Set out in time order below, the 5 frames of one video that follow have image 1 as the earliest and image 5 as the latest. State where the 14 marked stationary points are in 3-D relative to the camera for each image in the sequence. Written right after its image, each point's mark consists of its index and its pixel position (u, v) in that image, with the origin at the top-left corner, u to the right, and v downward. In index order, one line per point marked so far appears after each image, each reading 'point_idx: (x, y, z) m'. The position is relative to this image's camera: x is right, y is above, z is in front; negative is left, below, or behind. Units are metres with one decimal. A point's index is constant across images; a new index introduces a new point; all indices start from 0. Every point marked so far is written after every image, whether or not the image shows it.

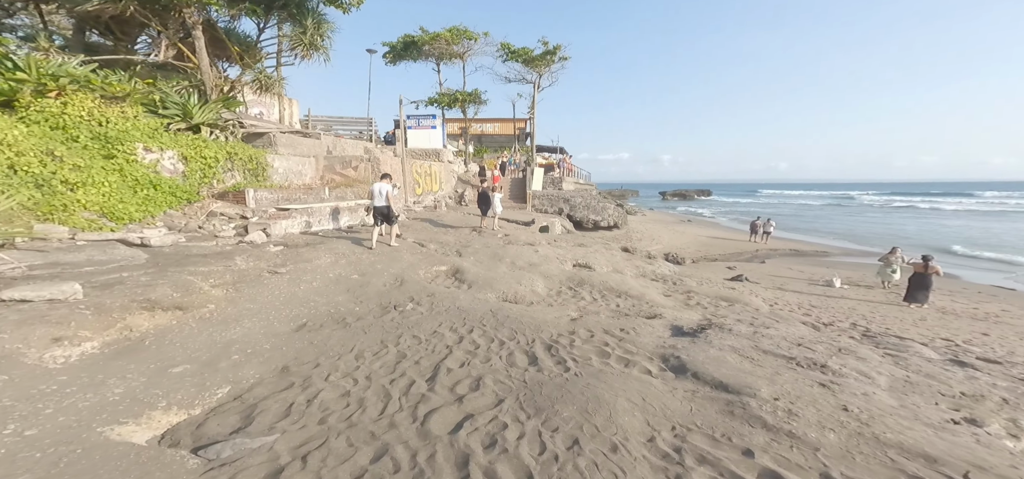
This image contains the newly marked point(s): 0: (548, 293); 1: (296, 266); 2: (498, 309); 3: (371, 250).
0: (+0.8, -1.1, +8.1) m
1: (-4.0, -0.5, +7.1) m
2: (-0.2, -1.1, +5.9) m
3: (-3.3, -0.2, +8.9) m
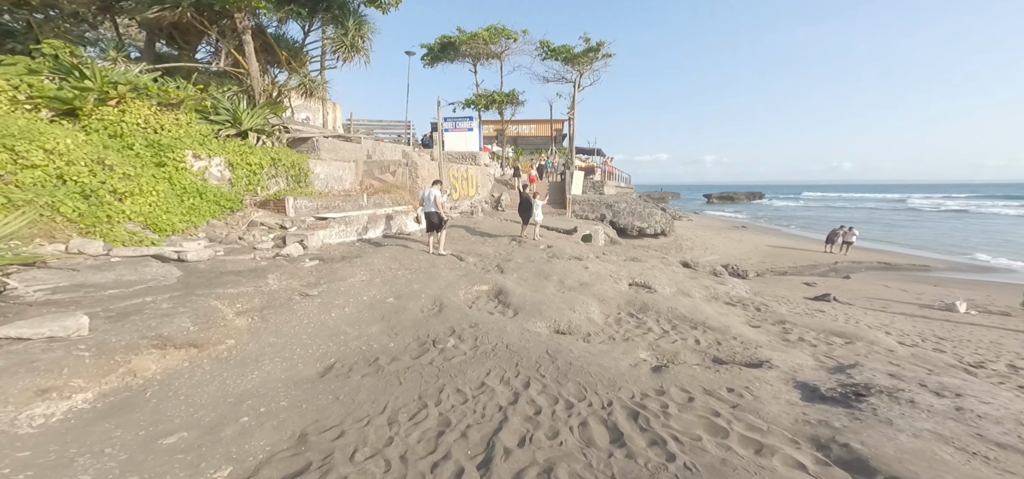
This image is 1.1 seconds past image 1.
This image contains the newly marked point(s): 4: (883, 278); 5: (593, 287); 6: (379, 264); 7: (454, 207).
0: (+1.8, -1.5, +7.1) m
1: (-3.1, -0.7, +6.5) m
2: (+0.6, -1.4, +5.0) m
3: (-2.2, -0.5, +8.2) m
4: (+16.9, -1.9, +18.0) m
5: (+1.8, -1.0, +8.3) m
6: (-2.7, -0.5, +7.9) m
7: (-2.5, +1.4, +17.4) m
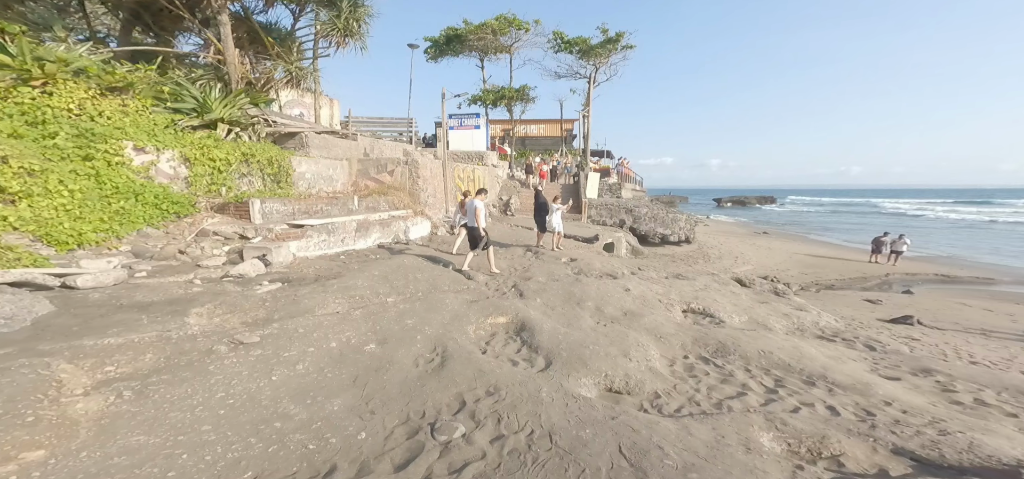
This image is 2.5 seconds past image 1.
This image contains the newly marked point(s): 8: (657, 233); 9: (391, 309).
0: (+2.2, -1.7, +5.1) m
1: (-2.7, -1.0, +4.6) m
2: (+0.9, -1.6, +3.0) m
3: (-1.8, -0.7, +6.3) m
4: (+17.5, -2.3, +15.8) m
5: (+2.2, -1.2, +6.3) m
6: (-2.3, -0.7, +5.9) m
7: (-2.0, +1.1, +15.5) m
8: (+7.5, +0.3, +19.6) m
9: (-1.7, -0.9, +5.3) m
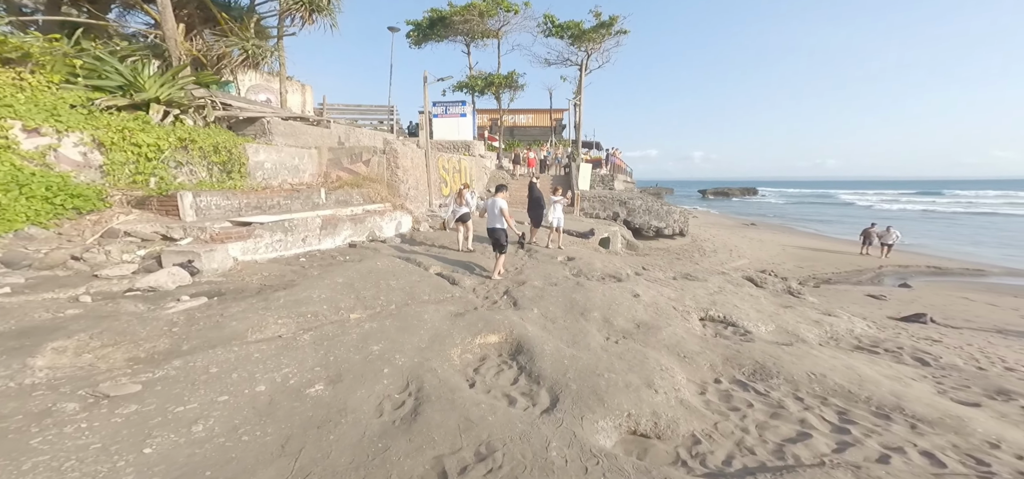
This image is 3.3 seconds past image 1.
0: (+2.1, -1.7, +4.1) m
1: (-2.7, -1.0, +3.4) m
2: (+1.0, -1.6, +1.9) m
3: (-1.9, -0.7, +5.1) m
4: (+17.0, -1.9, +15.4) m
5: (+2.1, -1.2, +5.3) m
6: (-2.4, -0.7, +4.8) m
7: (-2.5, +1.3, +14.3) m
8: (+6.9, +0.7, +18.8) m
9: (-1.7, -1.0, +4.2) m
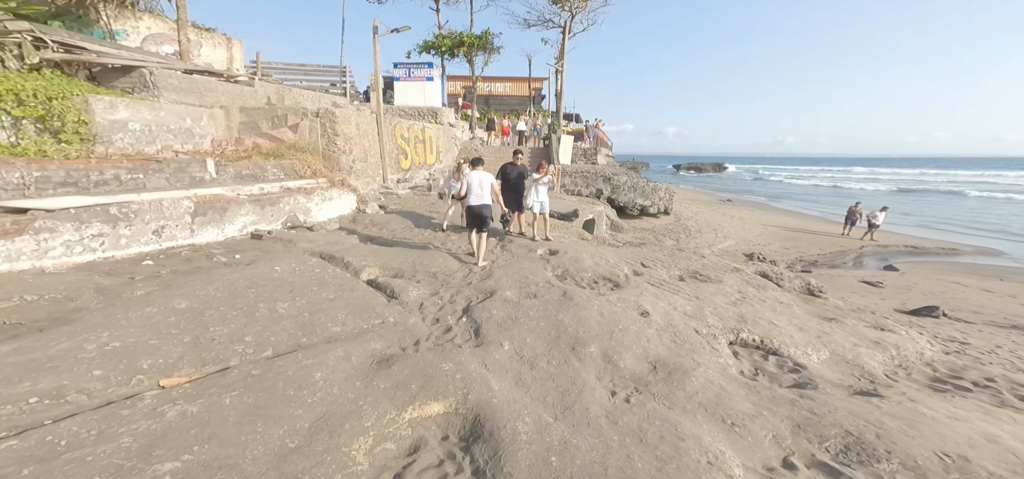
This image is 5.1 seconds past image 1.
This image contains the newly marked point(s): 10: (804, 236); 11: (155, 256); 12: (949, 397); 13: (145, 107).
0: (+1.8, -1.8, +2.4) m
1: (-3.0, -1.2, +1.4) m
2: (+0.8, -1.9, +0.2) m
3: (-2.3, -0.8, +3.1) m
4: (+15.8, -1.2, +14.8) m
5: (+1.7, -1.2, +3.6) m
6: (-2.7, -0.8, +2.7) m
7: (-3.5, +1.8, +12.0) m
8: (+5.5, +1.5, +17.3) m
9: (-2.0, -1.1, +2.2) m
10: (+14.9, +0.2, +20.0) m
11: (-4.0, -0.2, +4.4) m
12: (+4.2, -1.6, +3.7) m
13: (-6.4, +2.3, +6.9) m
